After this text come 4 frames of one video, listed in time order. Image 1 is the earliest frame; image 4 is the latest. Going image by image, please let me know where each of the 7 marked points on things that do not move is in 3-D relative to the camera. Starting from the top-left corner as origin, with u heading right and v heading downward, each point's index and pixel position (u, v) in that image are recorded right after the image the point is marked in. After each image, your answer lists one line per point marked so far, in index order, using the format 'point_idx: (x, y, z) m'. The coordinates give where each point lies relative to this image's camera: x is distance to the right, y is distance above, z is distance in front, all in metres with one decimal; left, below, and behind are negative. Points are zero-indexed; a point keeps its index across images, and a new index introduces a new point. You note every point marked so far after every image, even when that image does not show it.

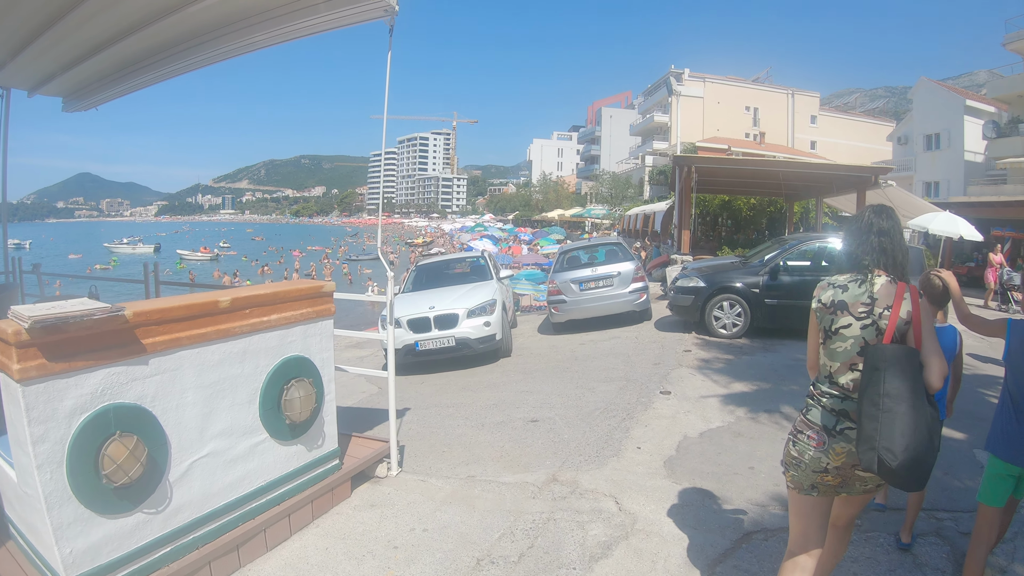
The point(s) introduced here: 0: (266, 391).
0: (-1.3, -0.6, +3.0) m
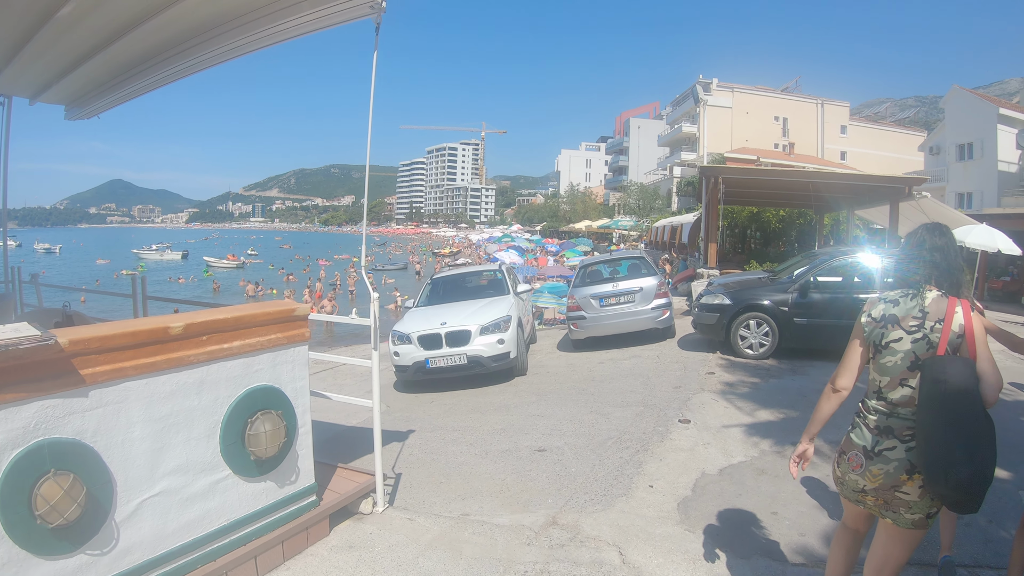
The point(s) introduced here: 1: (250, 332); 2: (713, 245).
0: (-1.4, -0.7, +2.7) m
1: (-1.3, -0.2, +2.8) m
2: (+4.5, +1.0, +12.5) m
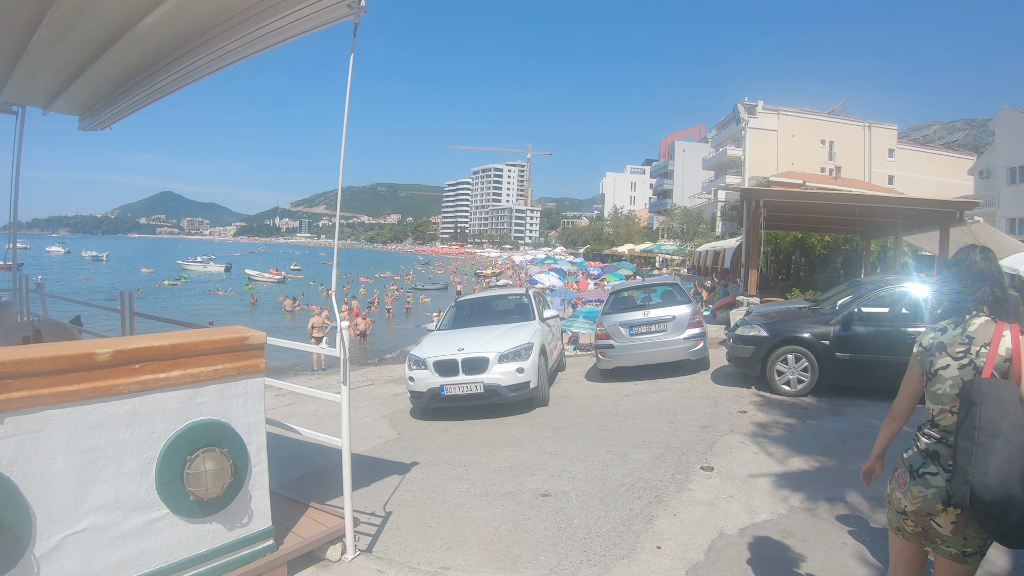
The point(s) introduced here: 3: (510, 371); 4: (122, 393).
0: (-1.5, -0.8, +2.5) m
1: (-1.4, -0.3, +2.5) m
2: (+5.1, +0.3, +11.8) m
3: (0.0, -1.2, +8.0) m
4: (-1.6, -0.4, +2.3) m
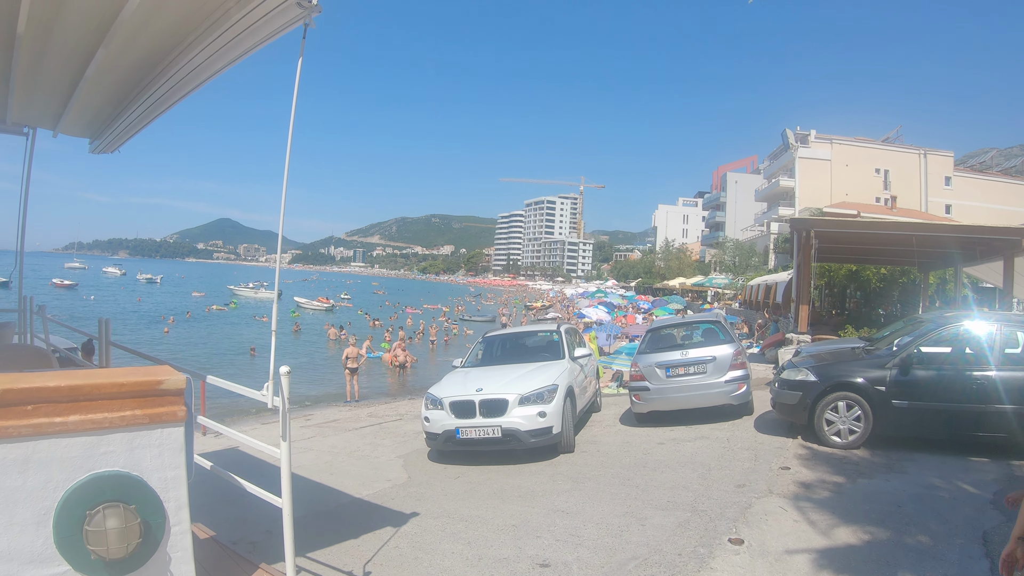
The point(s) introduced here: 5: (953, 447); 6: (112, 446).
0: (-1.8, -0.9, +2.2) m
1: (-1.6, -0.5, +2.2) m
2: (+5.7, -0.5, +10.8) m
3: (+0.3, -1.7, +7.4) m
4: (-1.8, -0.6, +2.0) m
5: (+5.4, -2.1, +6.7) m
6: (-1.6, -0.7, +2.3) m
